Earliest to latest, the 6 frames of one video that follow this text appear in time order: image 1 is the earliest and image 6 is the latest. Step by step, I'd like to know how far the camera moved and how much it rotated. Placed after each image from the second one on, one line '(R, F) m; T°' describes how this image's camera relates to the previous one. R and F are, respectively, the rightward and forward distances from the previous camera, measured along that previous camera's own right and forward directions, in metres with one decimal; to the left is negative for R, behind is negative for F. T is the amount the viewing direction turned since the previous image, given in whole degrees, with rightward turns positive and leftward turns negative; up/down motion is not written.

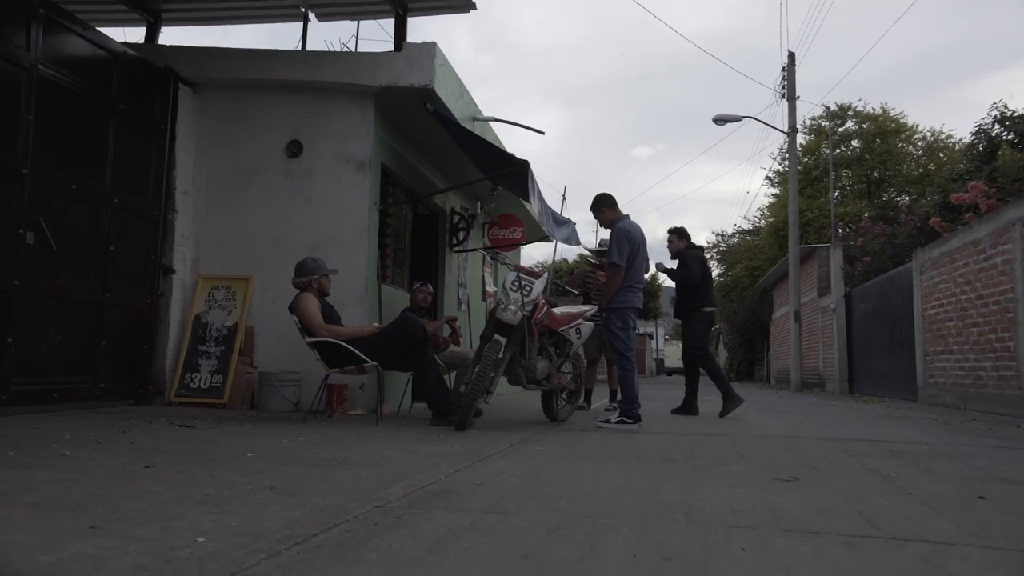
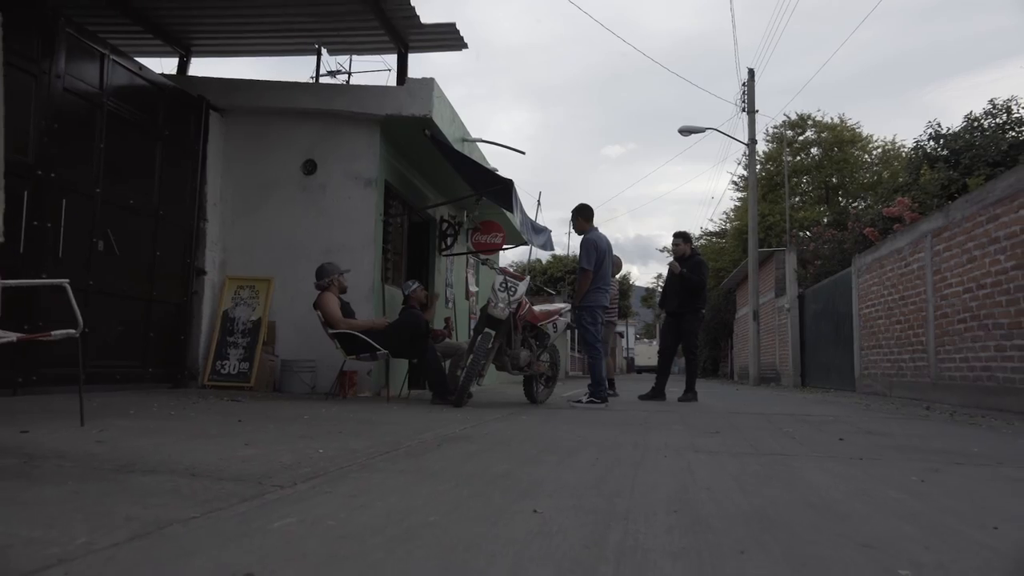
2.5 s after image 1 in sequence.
(-0.1, -1.2) m; +2°
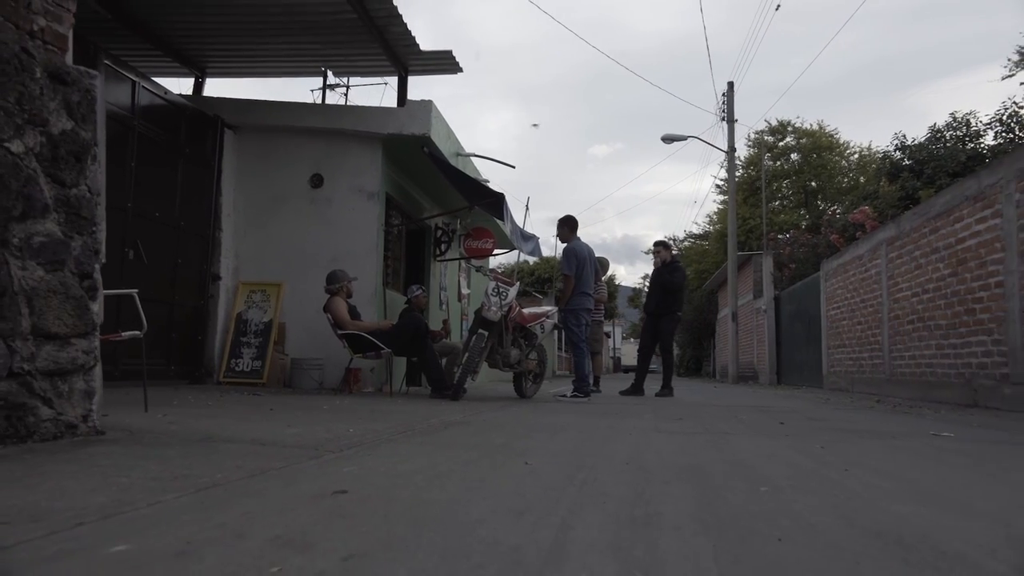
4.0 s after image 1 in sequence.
(0.0, -0.8) m; +1°
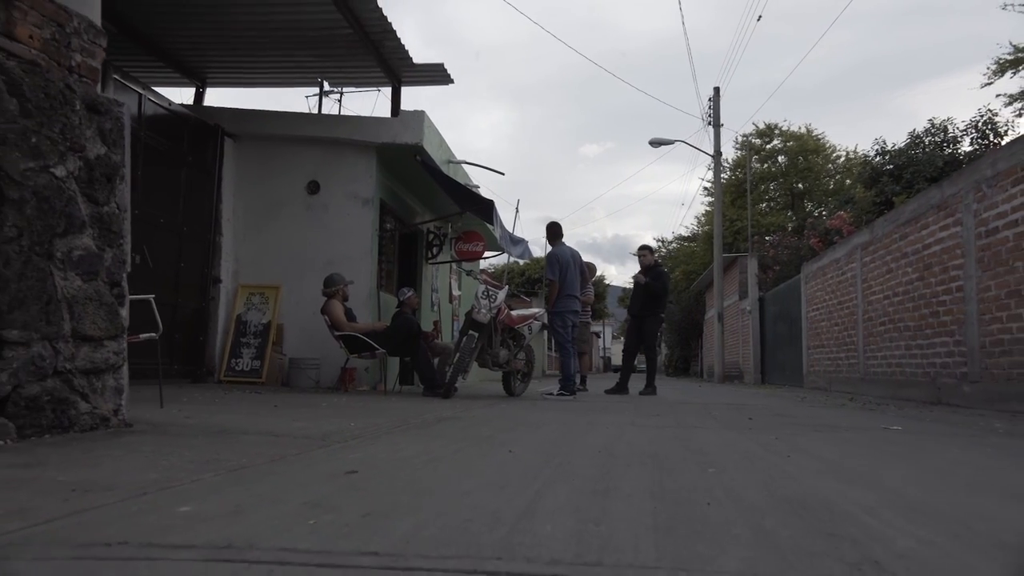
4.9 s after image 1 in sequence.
(0.0, -0.4) m; +1°
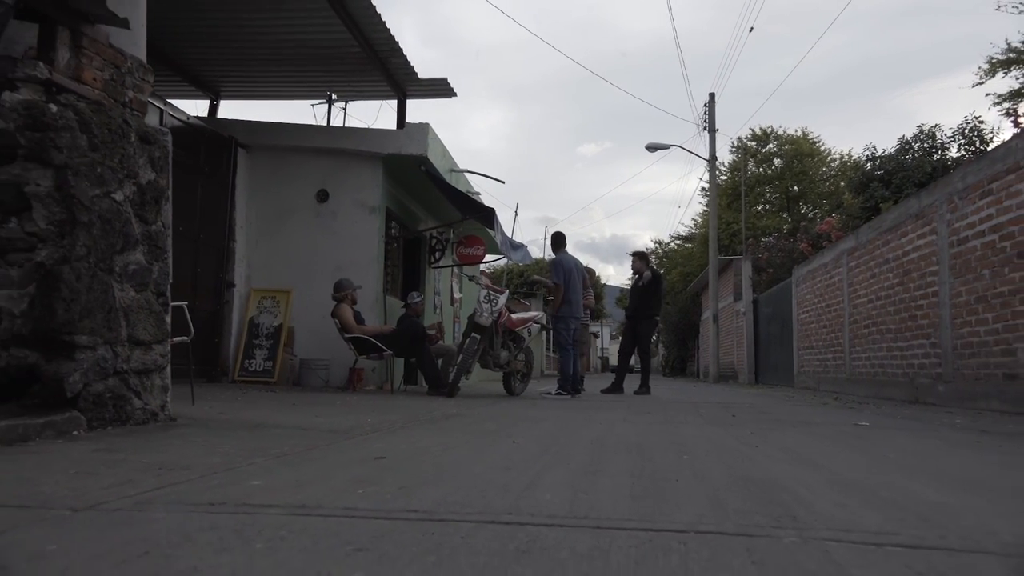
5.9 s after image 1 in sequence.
(0.0, -0.4) m; 0°
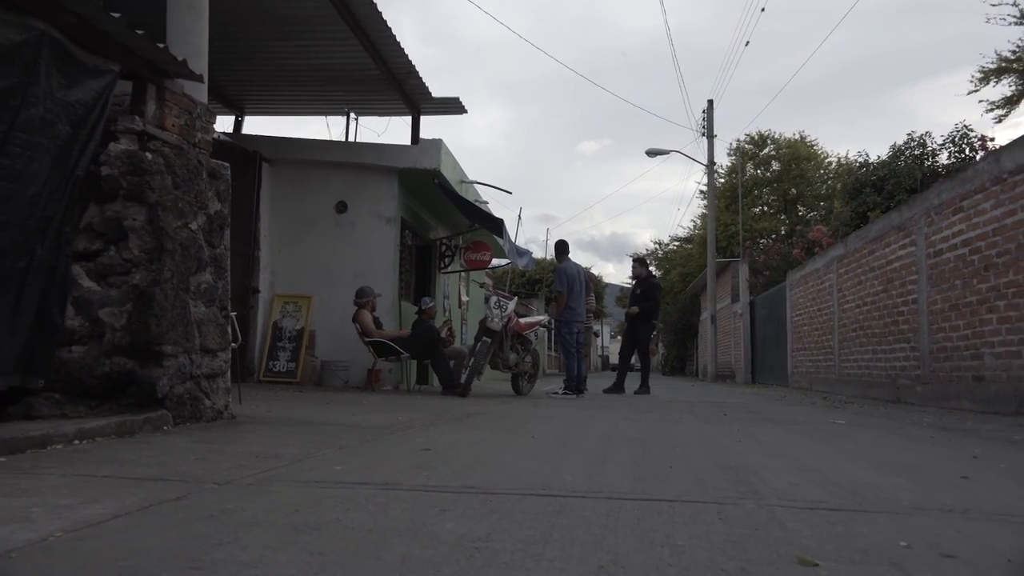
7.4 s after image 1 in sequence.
(-0.1, -0.6) m; 0°
